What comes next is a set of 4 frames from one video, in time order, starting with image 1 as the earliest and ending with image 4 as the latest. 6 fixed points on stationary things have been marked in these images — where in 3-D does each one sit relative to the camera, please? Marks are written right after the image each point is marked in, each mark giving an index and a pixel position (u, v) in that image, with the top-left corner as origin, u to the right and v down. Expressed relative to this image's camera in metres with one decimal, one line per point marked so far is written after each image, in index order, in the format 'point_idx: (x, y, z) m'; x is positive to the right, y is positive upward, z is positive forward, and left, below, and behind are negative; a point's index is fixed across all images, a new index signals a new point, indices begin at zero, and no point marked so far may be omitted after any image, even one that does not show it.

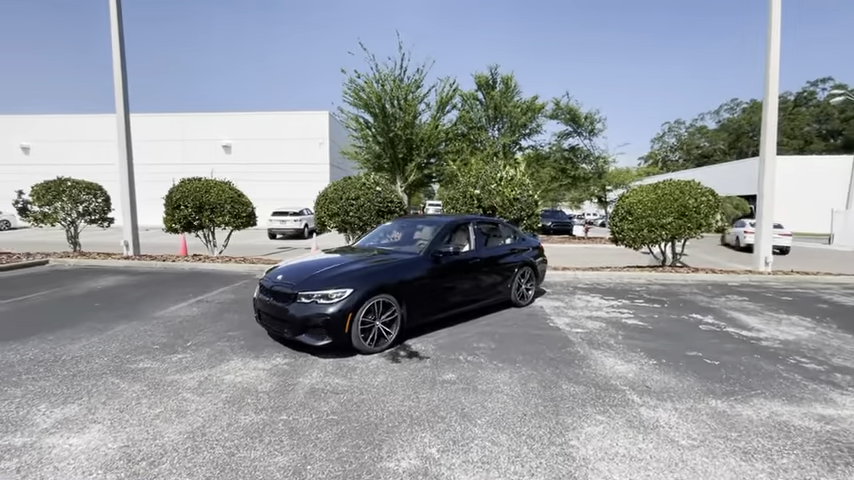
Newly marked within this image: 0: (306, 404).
0: (-1.0, -1.3, +3.2) m
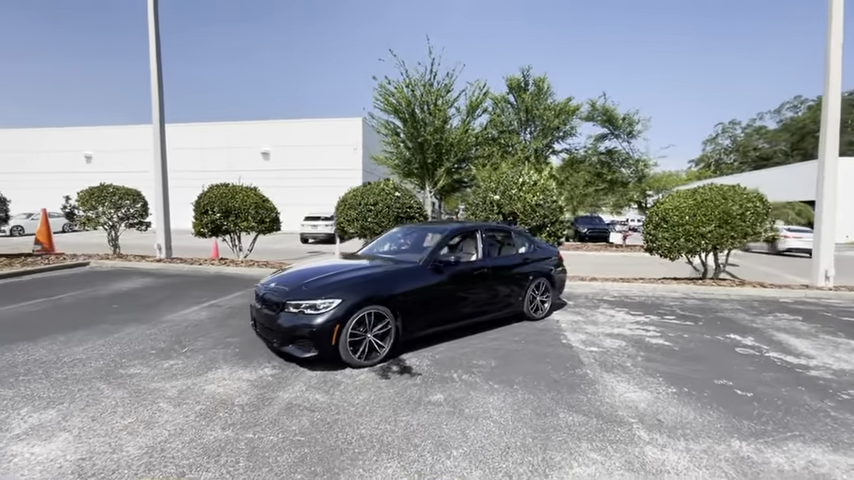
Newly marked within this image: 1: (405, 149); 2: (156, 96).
0: (-1.2, -1.4, +3.1) m
1: (-1.0, +4.4, +19.1) m
2: (-7.4, +3.8, +10.8) m
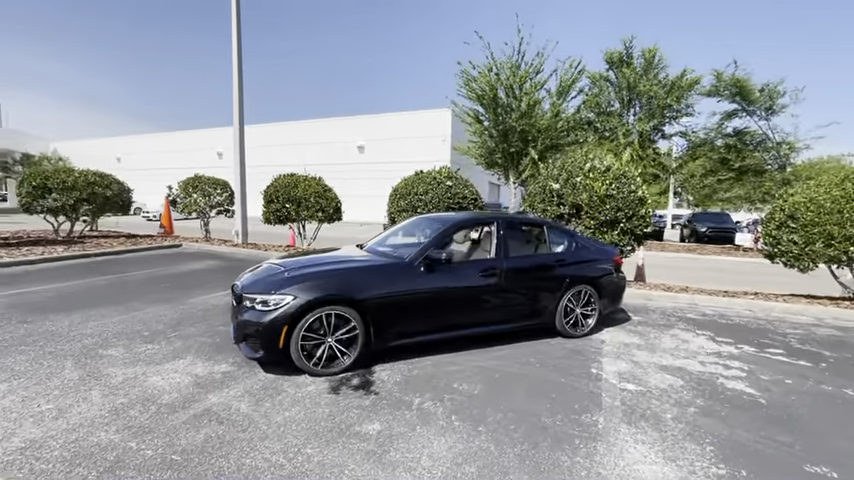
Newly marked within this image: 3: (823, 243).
0: (-1.7, -1.3, +2.7) m
1: (+2.8, +4.6, +18.0) m
2: (-5.5, +4.2, +11.6) m
3: (+6.2, 0.0, +6.3) m
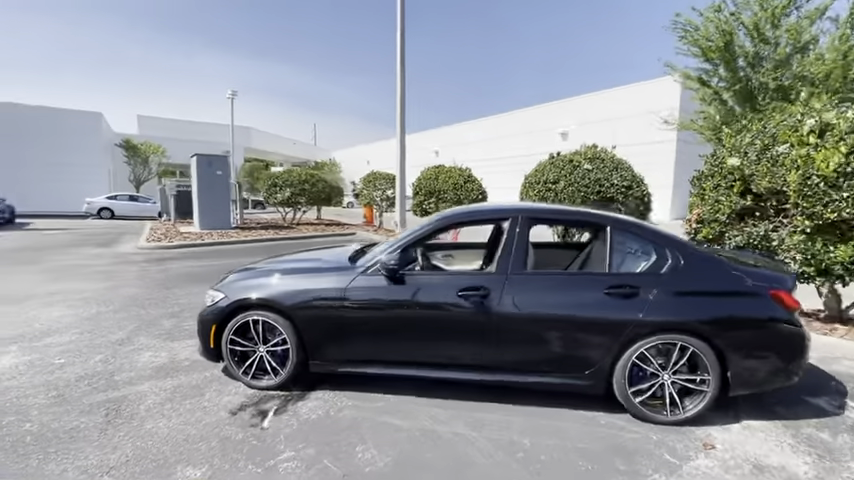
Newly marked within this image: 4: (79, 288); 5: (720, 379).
0: (-2.6, -1.2, +2.9) m
1: (+9.6, +4.5, +13.3) m
2: (-0.8, +4.5, +12.3) m
3: (+6.1, -0.3, +1.6) m
4: (-5.3, -0.7, +6.1) m
5: (+2.2, -1.0, +2.8) m
